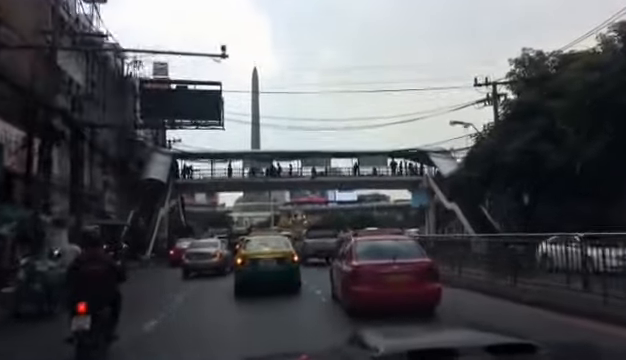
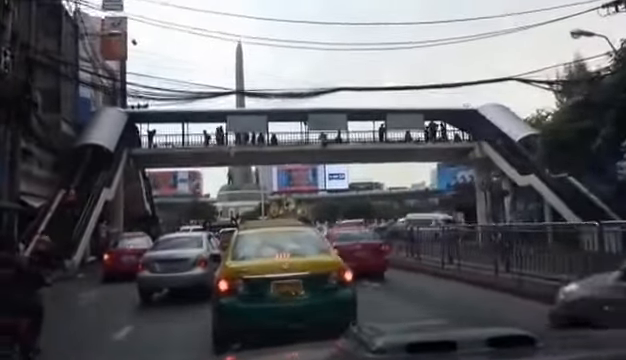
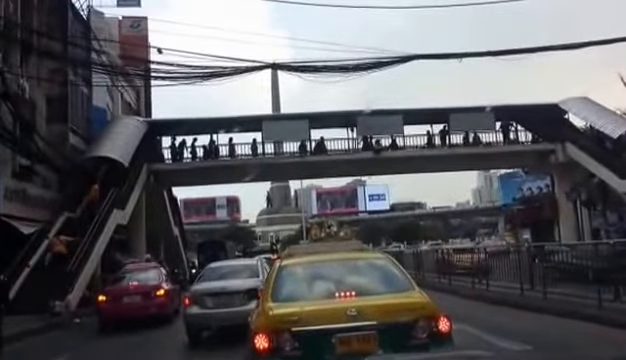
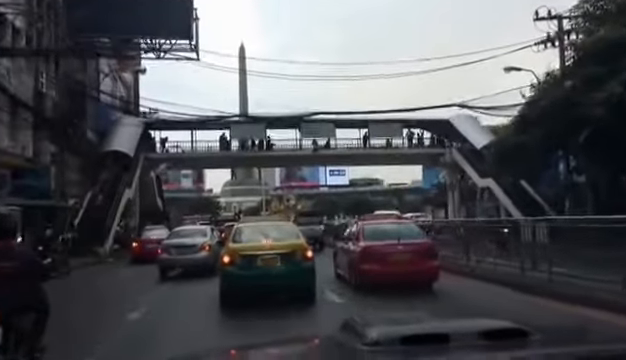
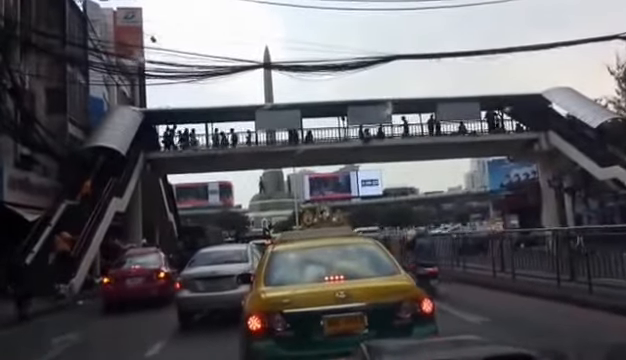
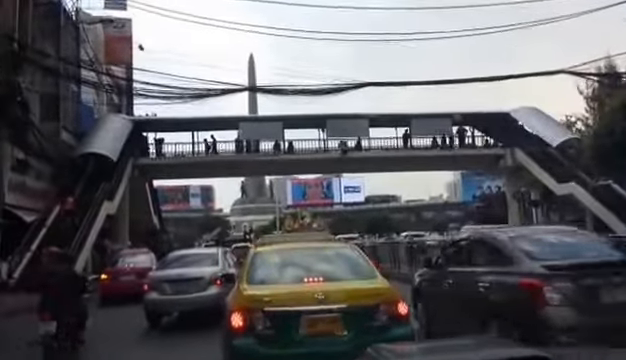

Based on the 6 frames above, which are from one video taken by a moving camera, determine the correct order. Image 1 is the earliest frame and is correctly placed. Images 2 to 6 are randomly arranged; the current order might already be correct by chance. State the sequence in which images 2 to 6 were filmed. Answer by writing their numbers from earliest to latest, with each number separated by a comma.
4, 2, 6, 5, 3
